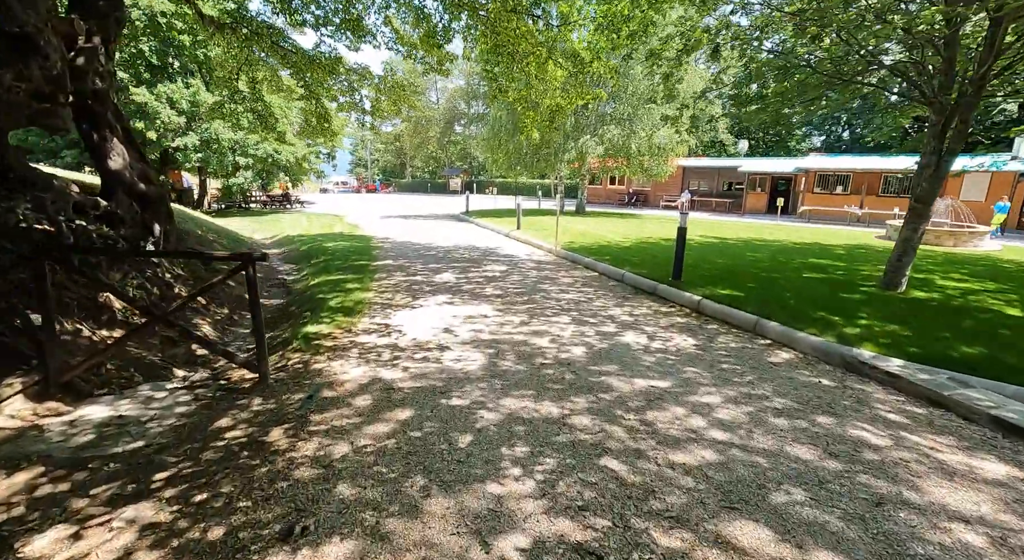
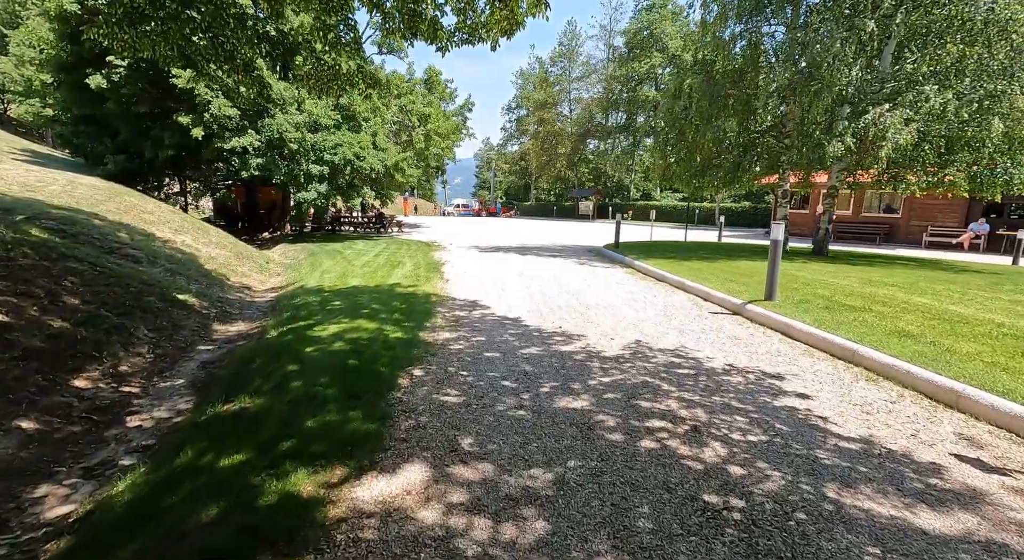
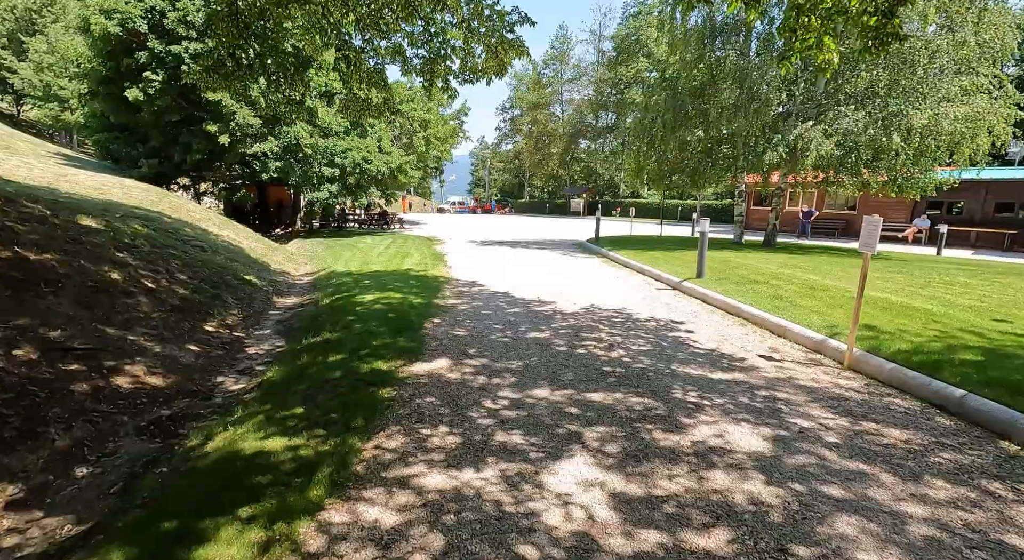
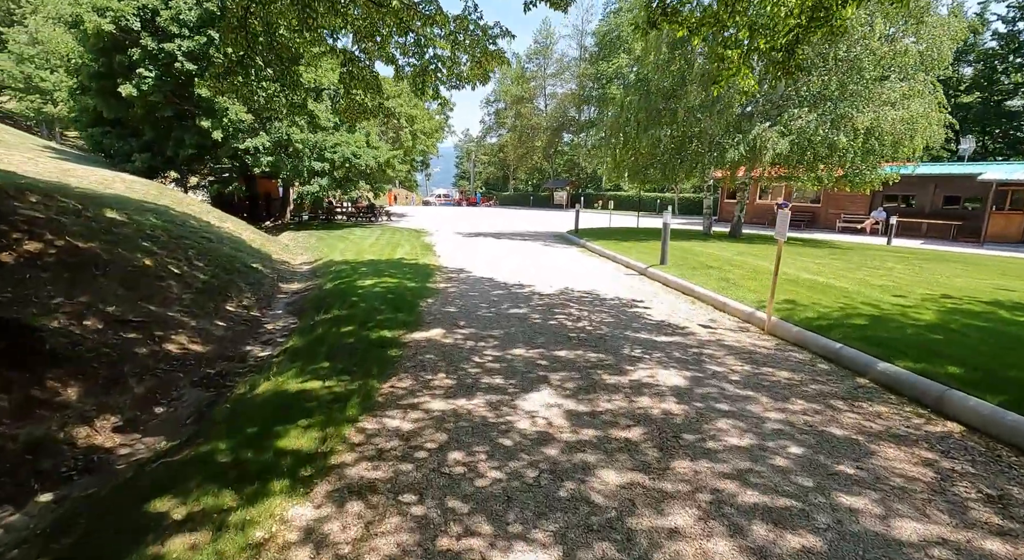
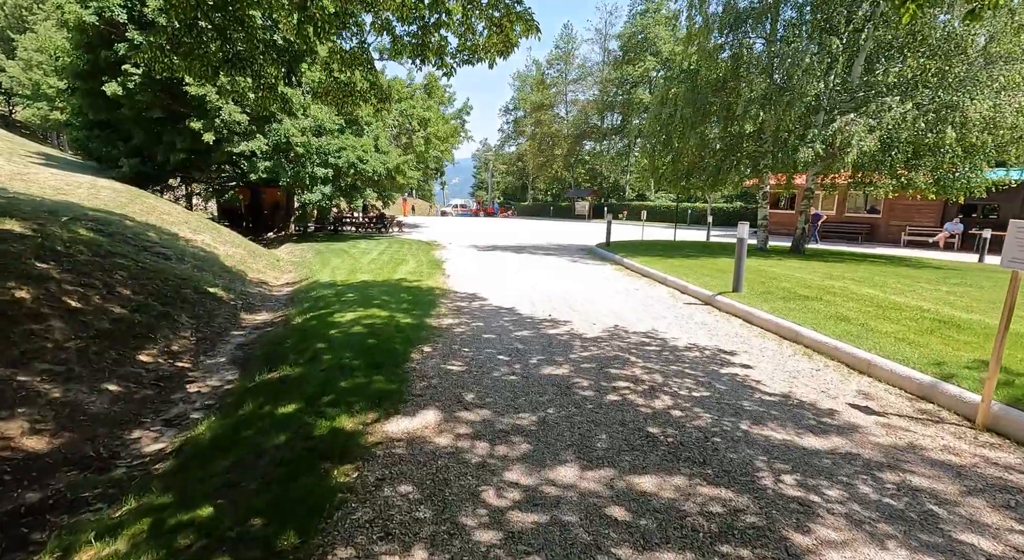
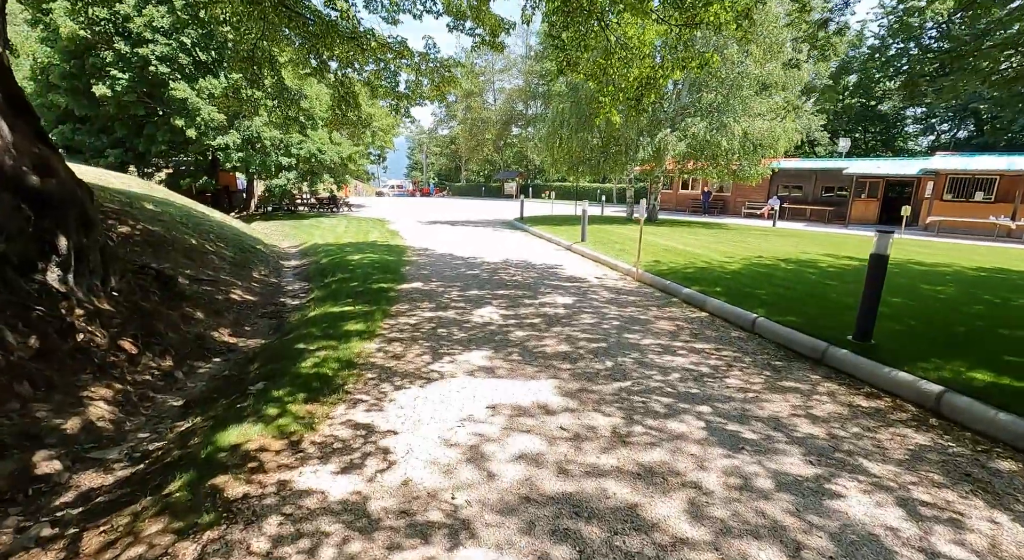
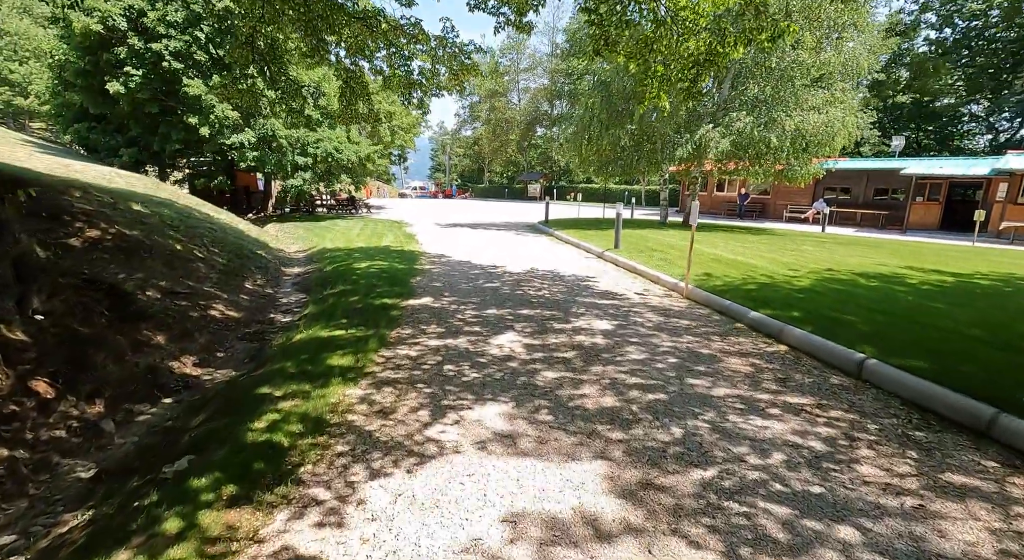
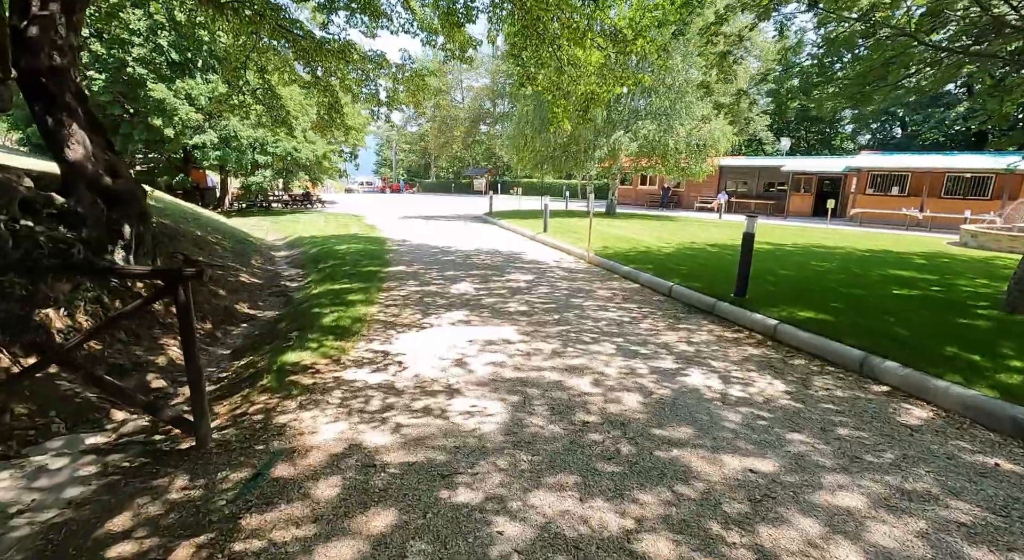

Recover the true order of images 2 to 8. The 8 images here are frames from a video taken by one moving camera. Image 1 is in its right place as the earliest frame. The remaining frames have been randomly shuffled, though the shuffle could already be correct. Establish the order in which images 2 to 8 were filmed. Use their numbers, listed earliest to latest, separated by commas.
8, 6, 7, 4, 3, 5, 2
